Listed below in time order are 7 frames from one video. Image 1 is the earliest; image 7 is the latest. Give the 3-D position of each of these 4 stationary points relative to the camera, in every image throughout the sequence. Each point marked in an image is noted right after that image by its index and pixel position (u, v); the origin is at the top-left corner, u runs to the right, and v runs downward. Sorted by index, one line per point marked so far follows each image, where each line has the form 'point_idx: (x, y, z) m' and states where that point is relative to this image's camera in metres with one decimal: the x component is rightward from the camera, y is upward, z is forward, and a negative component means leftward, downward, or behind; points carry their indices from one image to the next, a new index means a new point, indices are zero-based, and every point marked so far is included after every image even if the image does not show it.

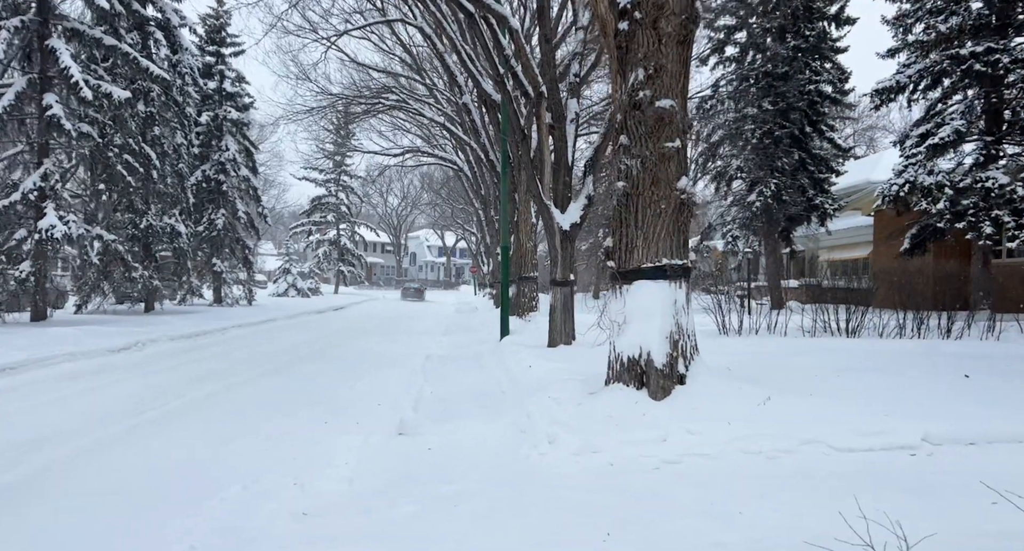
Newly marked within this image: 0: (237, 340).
0: (-5.6, -1.3, +13.1) m
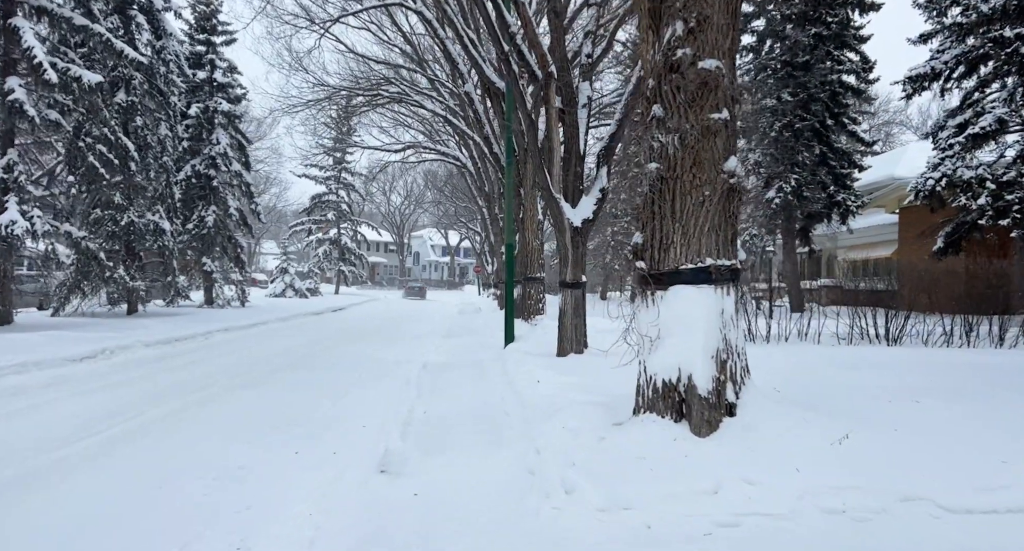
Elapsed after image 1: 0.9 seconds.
0: (-5.5, -1.3, +12.1) m
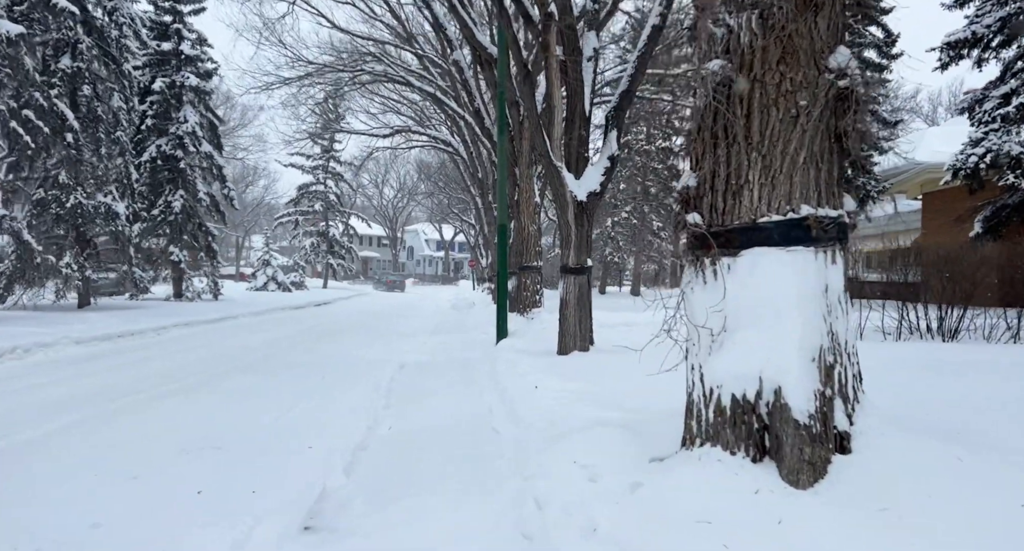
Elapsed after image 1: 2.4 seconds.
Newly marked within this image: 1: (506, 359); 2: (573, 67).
0: (-5.6, -1.1, +10.7) m
1: (-0.1, -1.0, +7.8) m
2: (+0.7, +2.5, +7.6) m
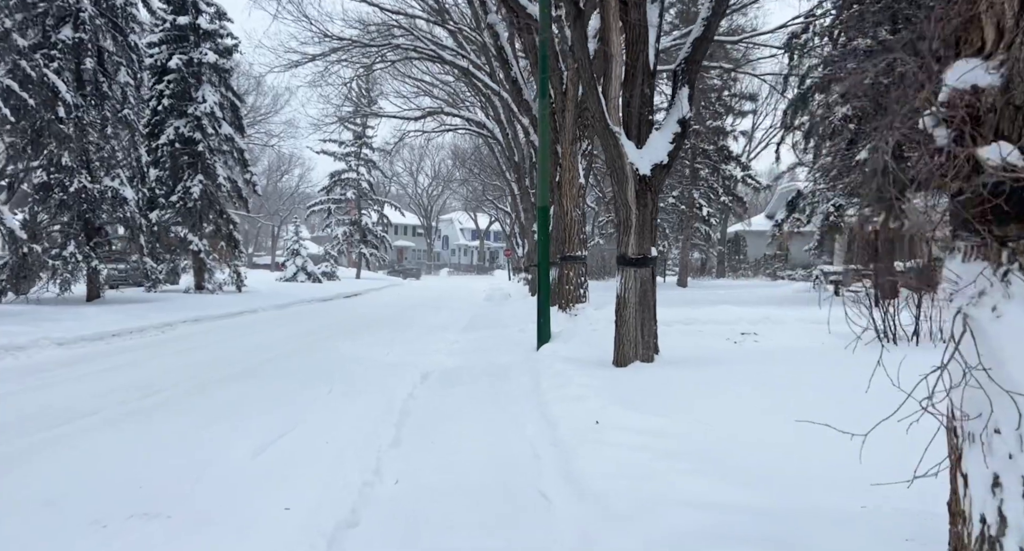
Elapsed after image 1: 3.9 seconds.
0: (-5.0, -1.0, +9.6) m
1: (+0.4, -0.9, +6.4) m
2: (+1.2, +2.6, +6.1) m
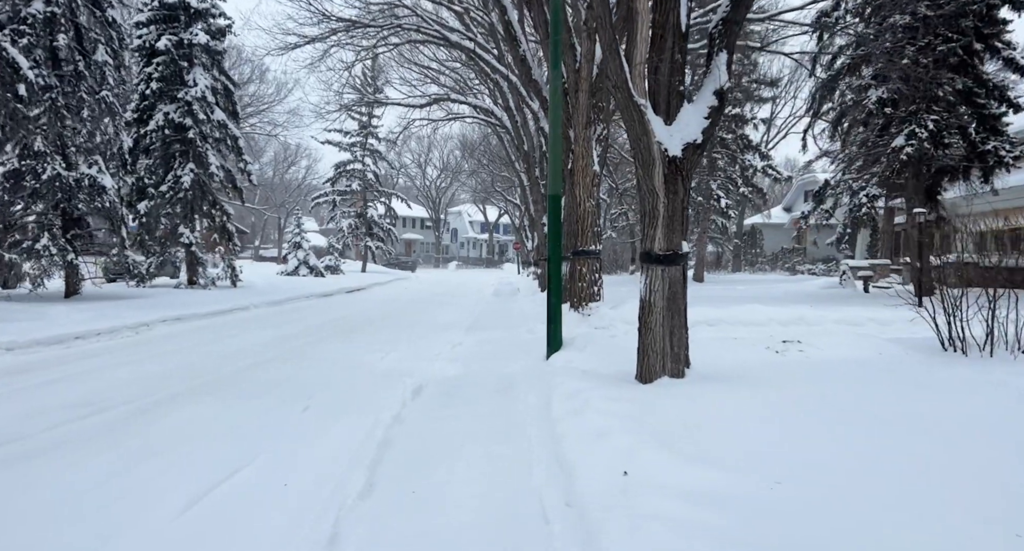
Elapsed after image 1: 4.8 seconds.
0: (-4.9, -0.9, +8.7) m
1: (+0.4, -0.9, +5.5) m
2: (+1.2, +2.6, +5.1) m
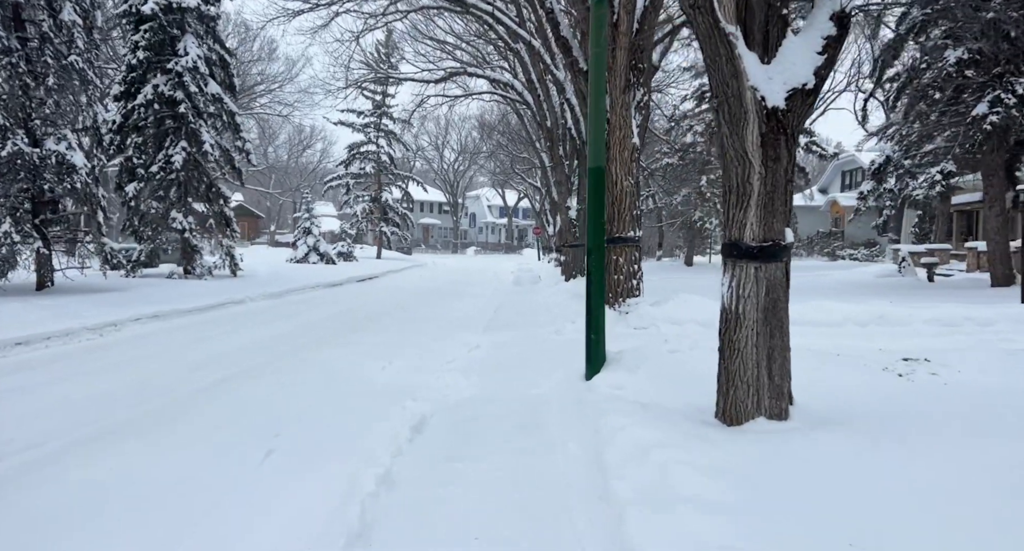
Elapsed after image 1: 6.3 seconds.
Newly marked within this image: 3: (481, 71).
0: (-4.6, -0.8, +7.4) m
1: (+0.6, -0.9, +4.0) m
2: (+1.4, +2.5, +3.5) m
3: (-0.9, +6.2, +19.4) m
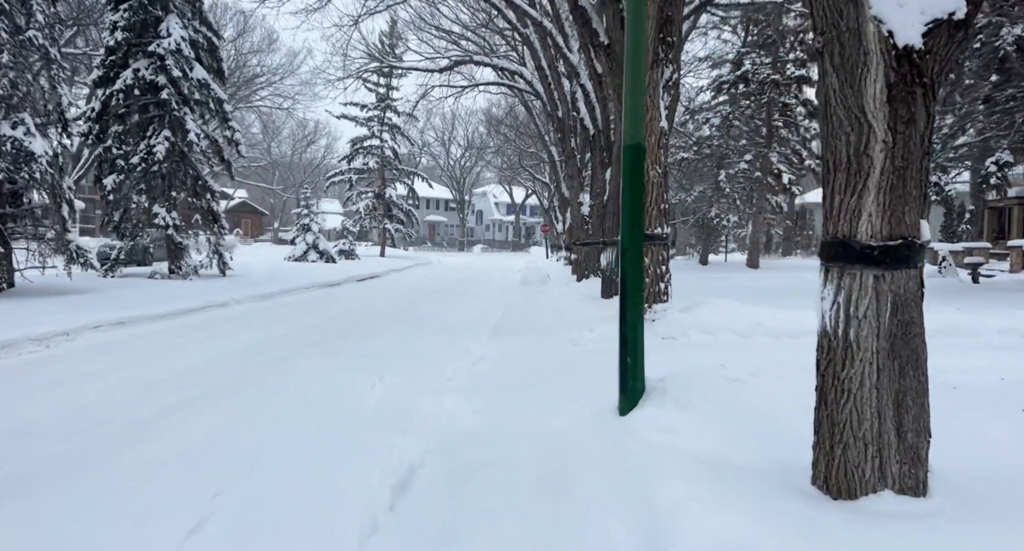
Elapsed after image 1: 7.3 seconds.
0: (-4.5, -0.9, +6.3) m
1: (+0.7, -1.0, +2.9) m
2: (+1.5, +2.5, +2.4) m
3: (-0.7, +6.2, +18.2) m
